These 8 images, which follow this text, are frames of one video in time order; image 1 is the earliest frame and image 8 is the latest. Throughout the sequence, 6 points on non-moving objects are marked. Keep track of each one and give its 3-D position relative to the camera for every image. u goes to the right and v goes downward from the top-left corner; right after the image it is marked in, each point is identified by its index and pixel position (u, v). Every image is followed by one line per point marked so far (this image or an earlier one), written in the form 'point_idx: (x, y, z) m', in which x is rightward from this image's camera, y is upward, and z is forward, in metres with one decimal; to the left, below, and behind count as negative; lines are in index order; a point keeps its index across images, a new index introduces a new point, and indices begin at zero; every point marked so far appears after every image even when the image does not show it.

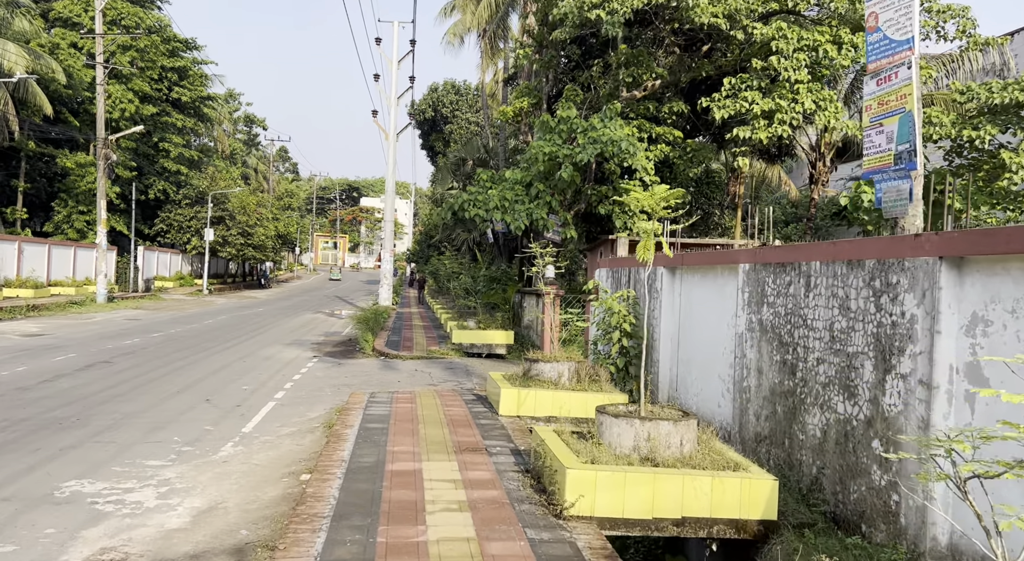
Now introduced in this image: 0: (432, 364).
0: (-1.5, -1.6, +16.5) m
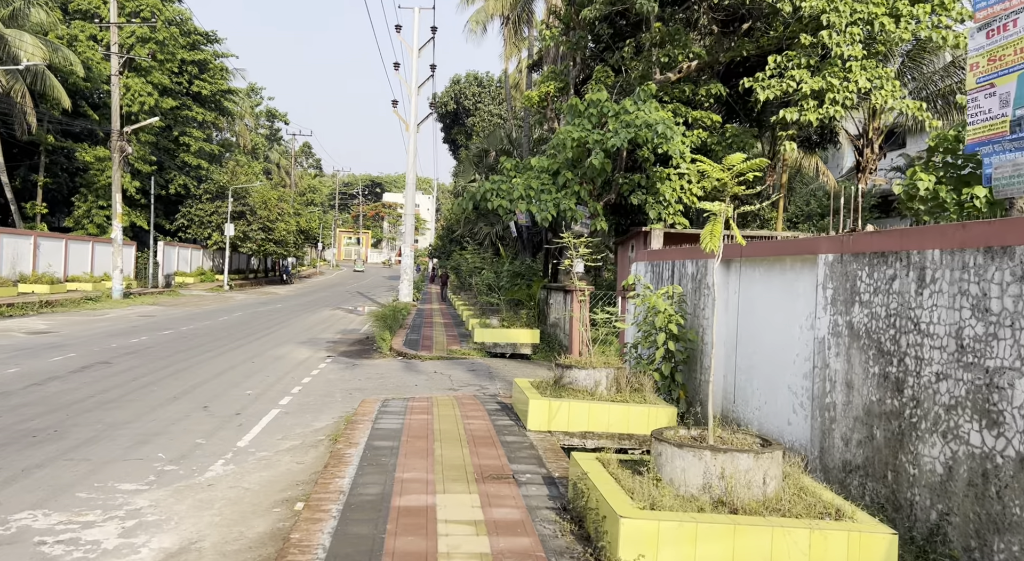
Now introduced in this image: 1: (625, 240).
0: (-1.1, -1.5, +15.3) m
1: (+2.1, +0.8, +16.6) m
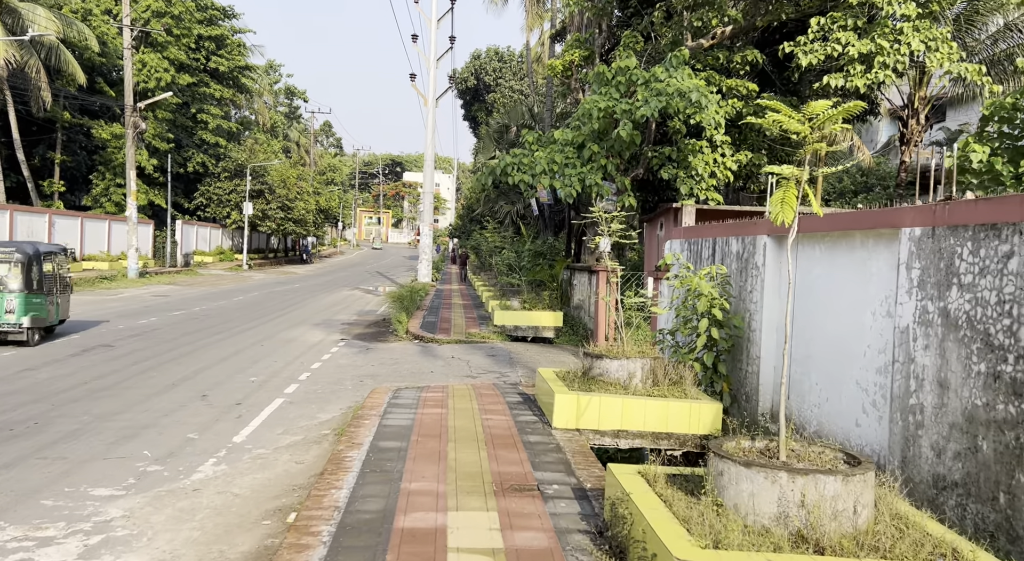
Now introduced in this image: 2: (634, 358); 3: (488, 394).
0: (-0.7, -1.2, +14.5) m
1: (+2.5, +1.1, +15.7) m
2: (+1.0, -0.7, +7.4) m
3: (-0.3, -1.2, +9.0) m
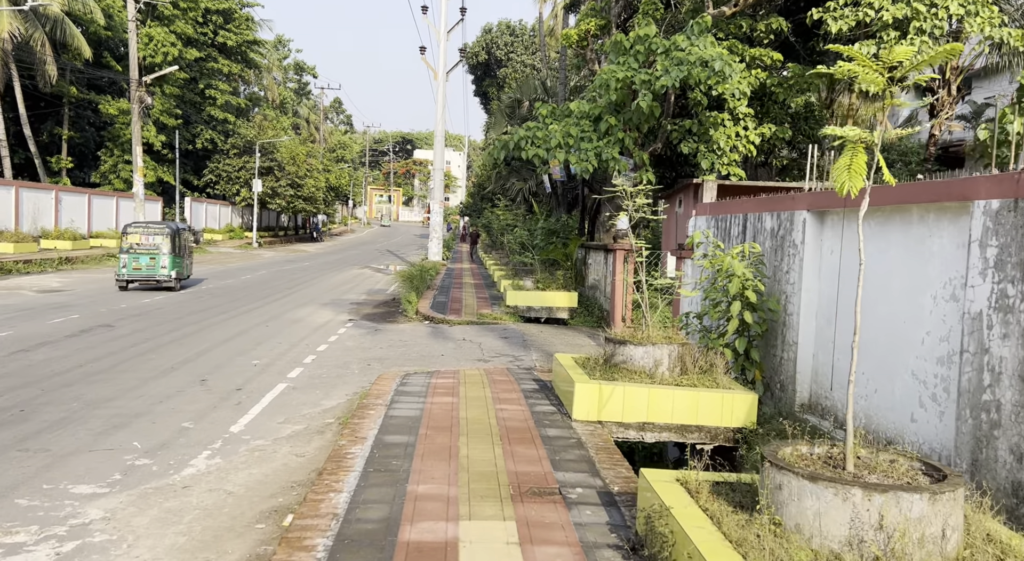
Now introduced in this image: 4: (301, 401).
0: (-0.5, -0.8, +14.0) m
1: (+2.8, +1.5, +15.1) m
2: (+1.2, -0.5, +6.8) m
3: (-0.1, -1.0, +8.5) m
4: (-2.1, -1.2, +8.5) m
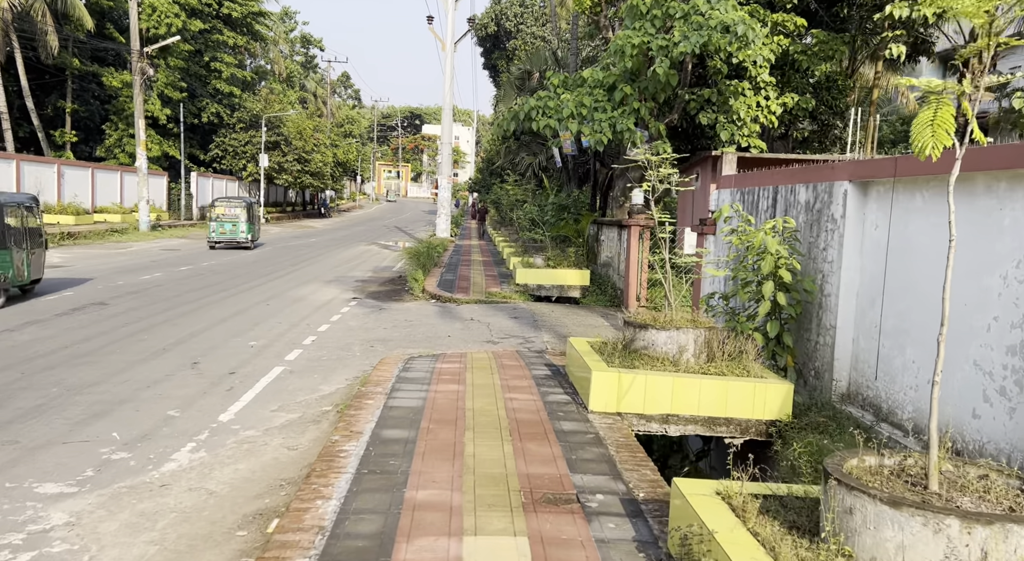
0: (-0.3, -0.5, +13.4) m
1: (+2.9, +1.9, +14.4) m
2: (+1.2, -0.3, +6.2) m
3: (0.0, -0.8, +7.9) m
4: (-2.0, -1.0, +8.0) m
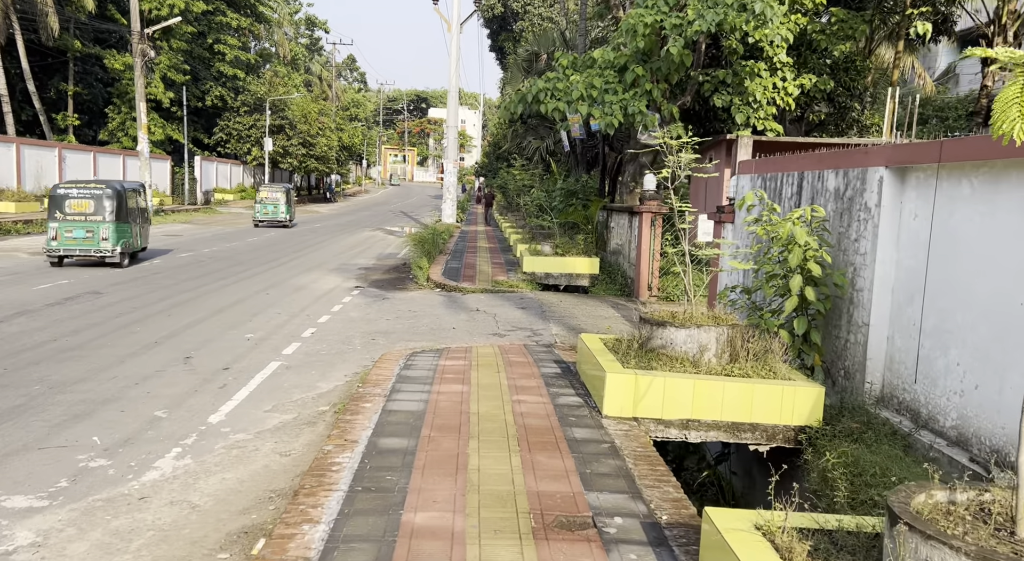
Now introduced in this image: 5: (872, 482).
0: (-0.2, -0.3, +13.0) m
1: (+3.1, +2.1, +13.9) m
2: (+1.3, -0.3, +5.8) m
3: (+0.1, -0.7, +7.5) m
4: (-1.9, -0.9, +7.6) m
5: (+1.9, -1.1, +4.6) m
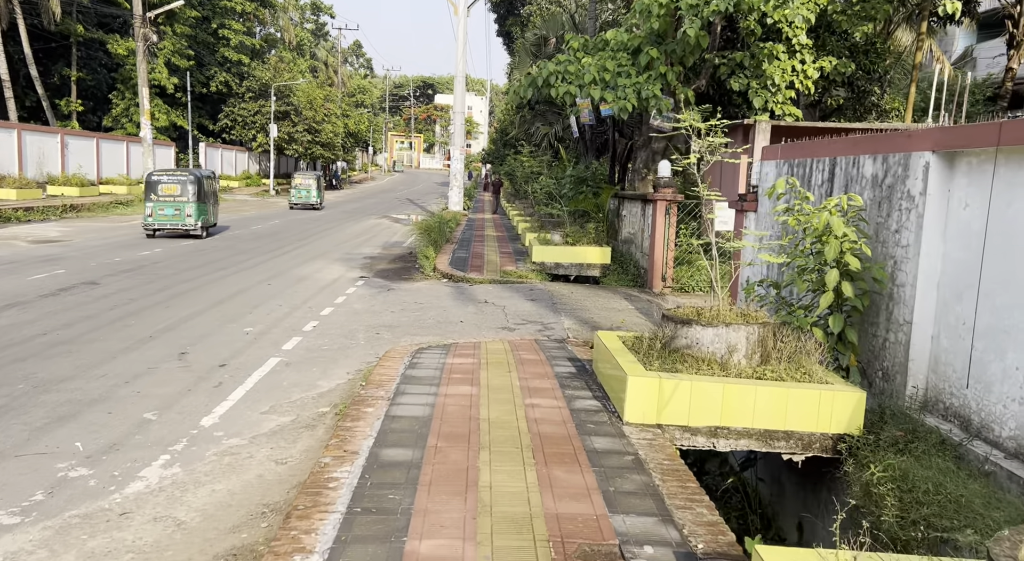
0: (-0.1, -0.2, +12.6) m
1: (+3.2, +2.2, +13.4) m
2: (+1.4, -0.3, +5.4) m
3: (+0.2, -0.6, +7.1) m
4: (-1.8, -0.8, +7.2) m
5: (+2.0, -1.0, +4.2) m
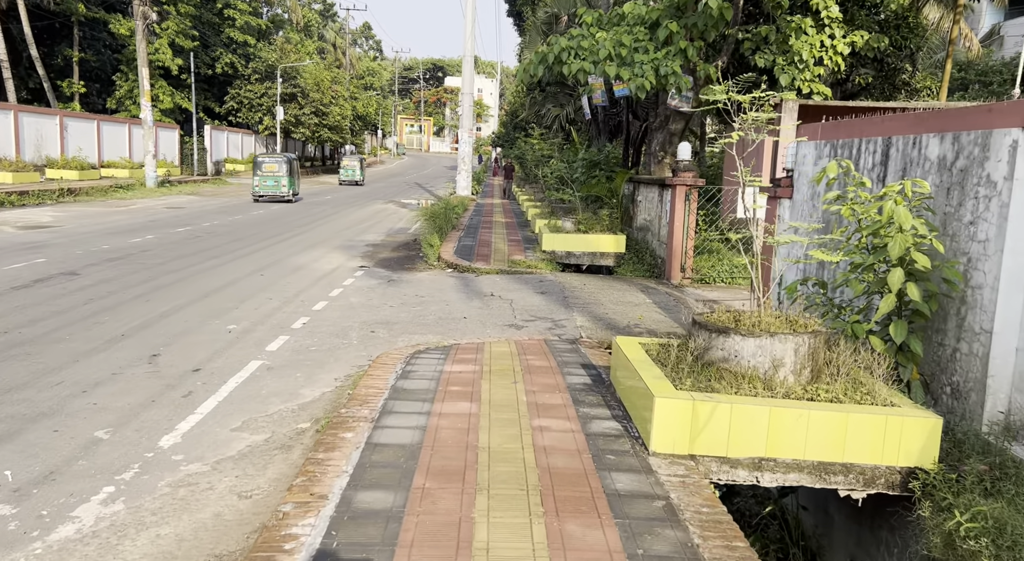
0: (0.0, 0.0, +11.7) m
1: (+3.3, +2.4, +12.5) m
2: (+1.4, -0.3, +4.5) m
3: (+0.2, -0.6, +6.3) m
4: (-1.8, -0.8, +6.4) m
5: (+2.0, -1.1, +3.3) m
